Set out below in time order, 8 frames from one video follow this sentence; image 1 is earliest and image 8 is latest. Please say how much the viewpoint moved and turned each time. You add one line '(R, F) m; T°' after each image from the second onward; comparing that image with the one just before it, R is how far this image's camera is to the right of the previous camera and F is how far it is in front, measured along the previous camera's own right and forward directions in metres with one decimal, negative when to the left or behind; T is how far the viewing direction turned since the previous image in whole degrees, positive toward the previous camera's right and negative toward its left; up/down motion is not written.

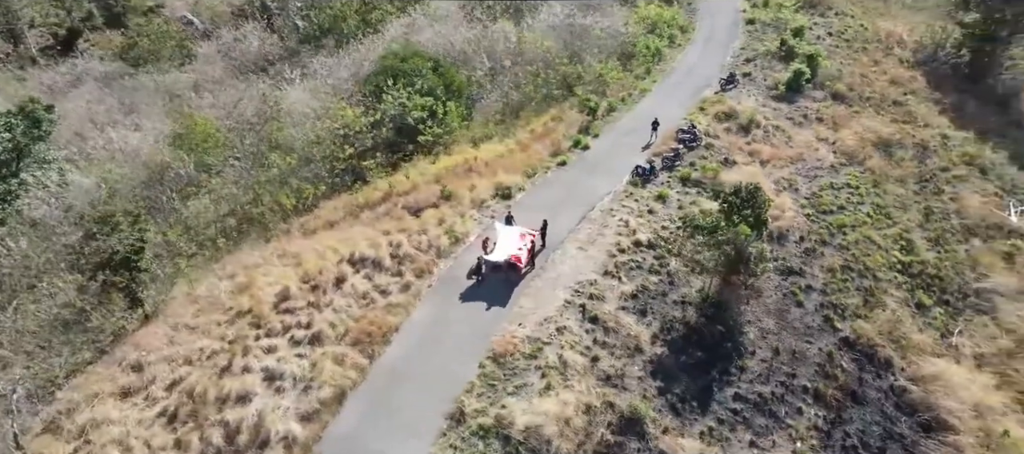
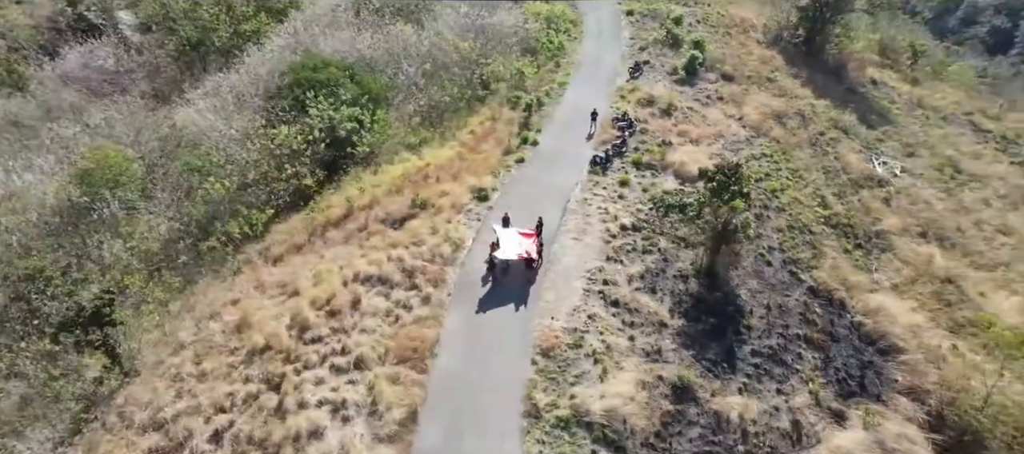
(-3.4, +0.1) m; +13°
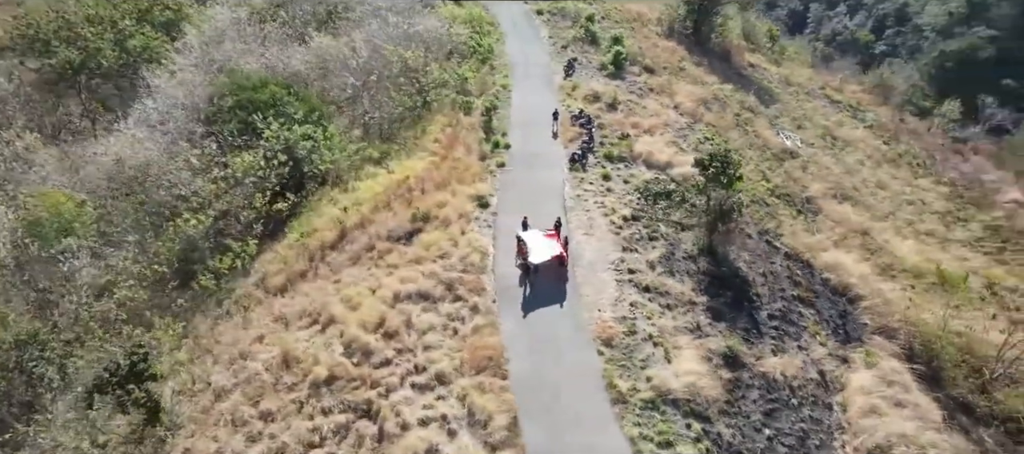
(-3.6, -0.2) m; +11°
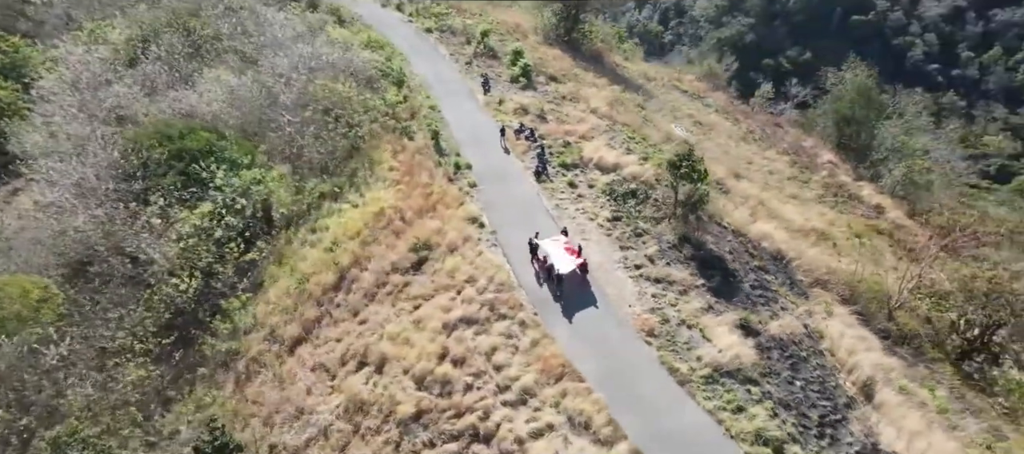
(-4.3, -0.5) m; +13°
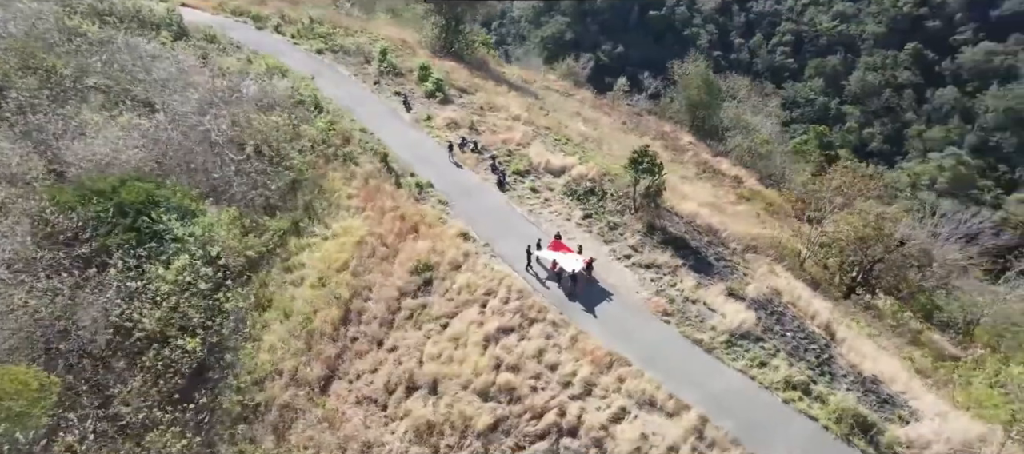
(-4.1, -0.5) m; +13°
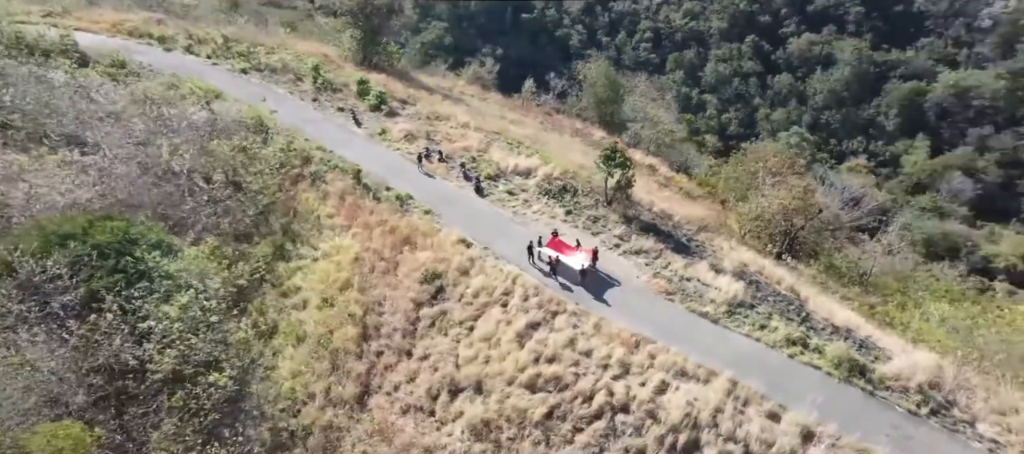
(-3.1, -0.7) m; +9°
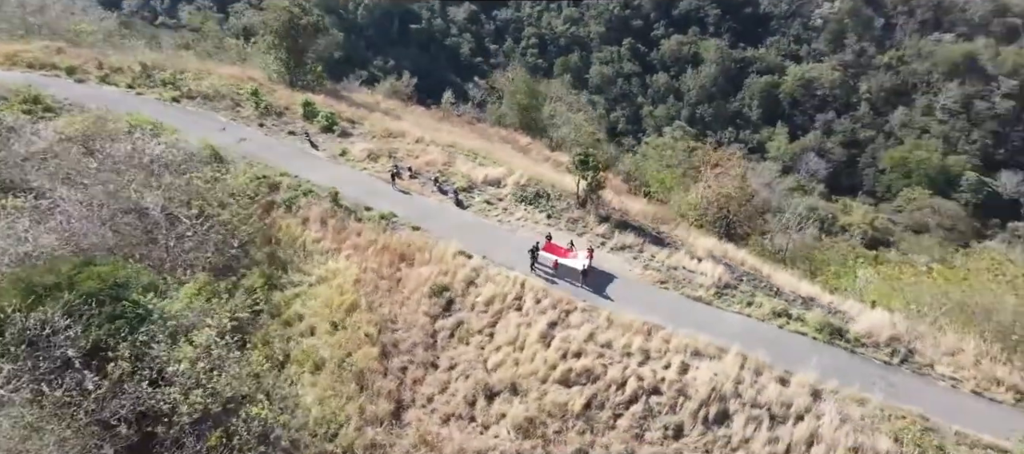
(-2.8, -0.7) m; +8°
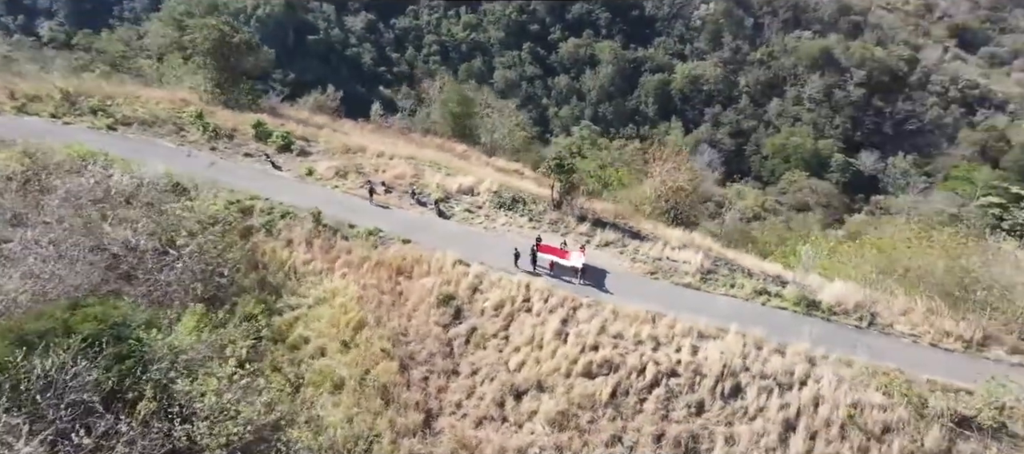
(-2.5, -0.6) m; +7°
